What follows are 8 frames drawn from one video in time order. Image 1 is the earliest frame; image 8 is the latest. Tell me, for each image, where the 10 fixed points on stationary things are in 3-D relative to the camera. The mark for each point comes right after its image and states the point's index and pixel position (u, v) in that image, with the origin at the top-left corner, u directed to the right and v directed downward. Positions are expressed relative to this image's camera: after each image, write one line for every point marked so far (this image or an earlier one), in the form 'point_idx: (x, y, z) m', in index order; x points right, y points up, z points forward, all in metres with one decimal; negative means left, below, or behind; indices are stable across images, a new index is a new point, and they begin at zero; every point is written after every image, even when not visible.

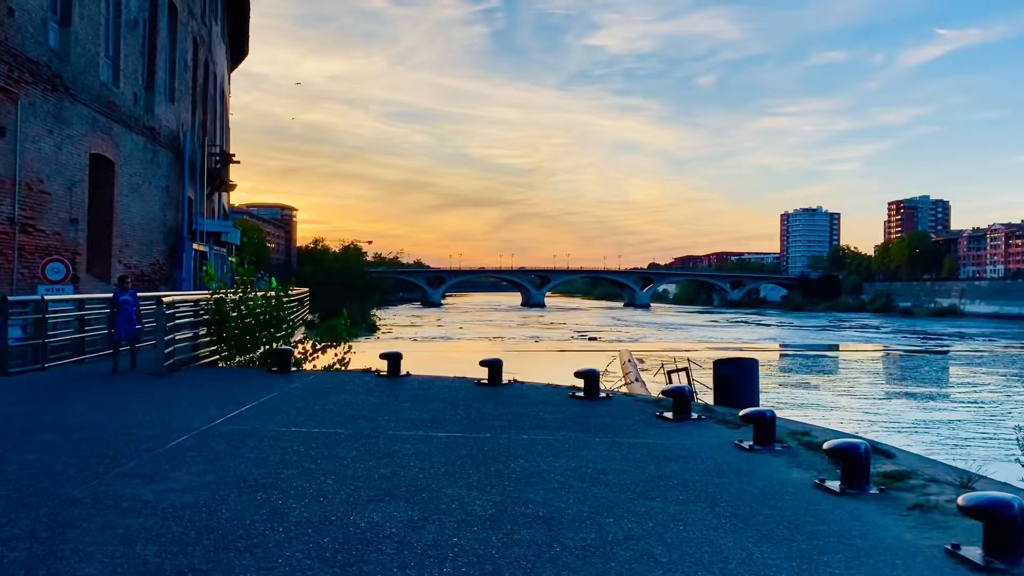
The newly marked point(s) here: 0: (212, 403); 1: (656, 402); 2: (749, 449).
0: (-2.8, -1.1, +8.6) m
1: (+1.4, -1.1, +9.1) m
2: (+1.8, -1.2, +6.8) m
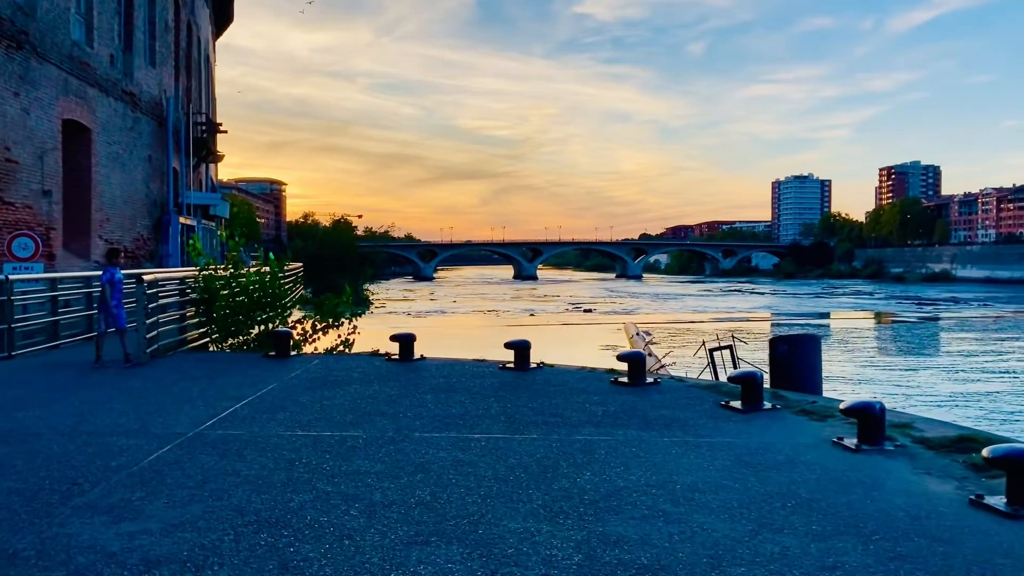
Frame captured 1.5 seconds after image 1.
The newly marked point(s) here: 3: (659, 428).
0: (-2.5, -0.9, +7.4) m
1: (+1.7, -0.9, +7.8) m
2: (+2.1, -1.0, +5.6) m
3: (+1.0, -1.0, +6.3) m
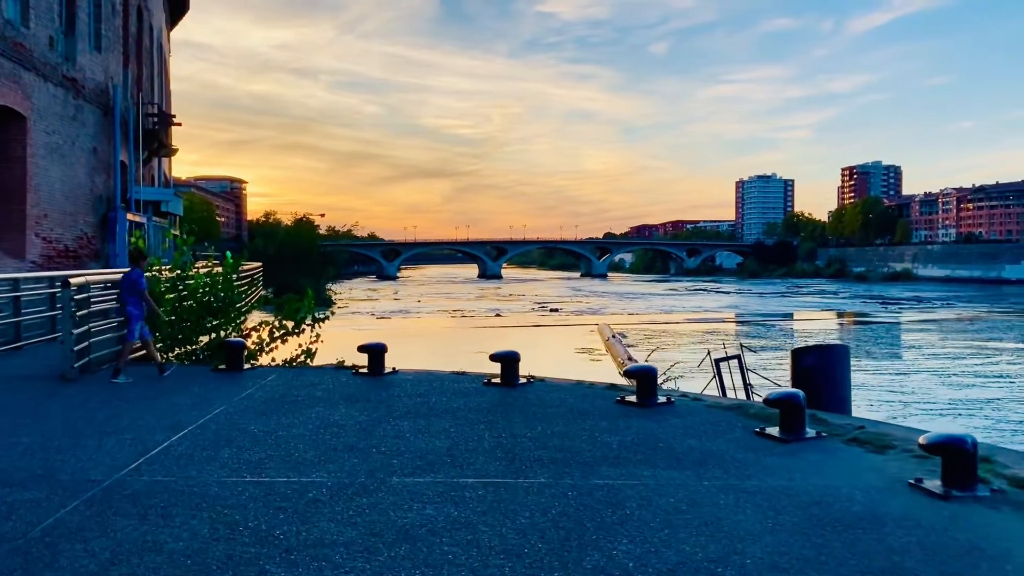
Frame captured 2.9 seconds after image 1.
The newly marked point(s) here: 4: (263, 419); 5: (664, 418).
0: (-2.5, -0.9, +6.1) m
1: (+1.7, -0.9, +6.7) m
2: (+2.1, -1.0, +4.5) m
3: (+1.0, -1.0, +5.1) m
4: (-1.7, -0.9, +6.4) m
5: (+1.1, -0.9, +6.6) m
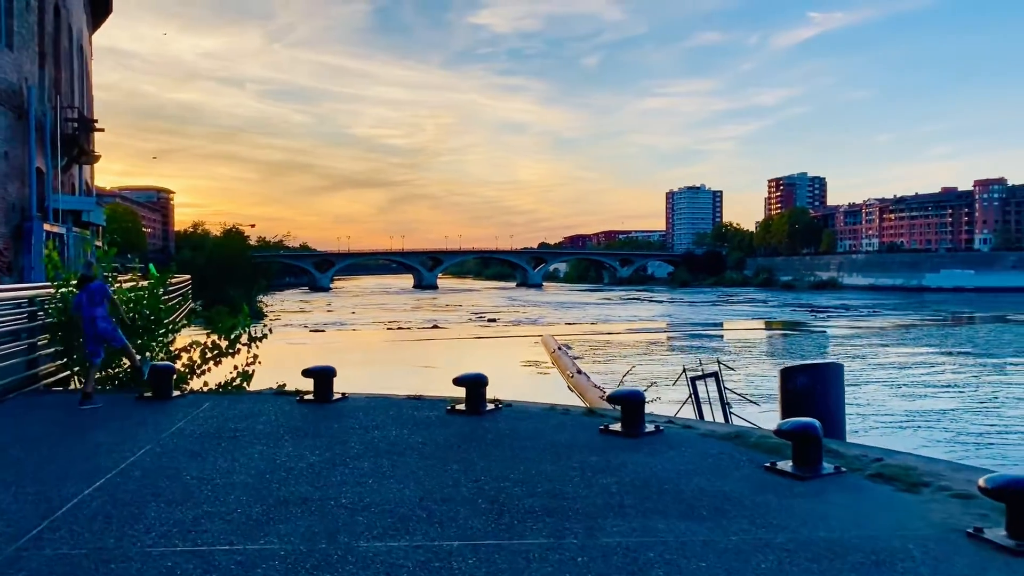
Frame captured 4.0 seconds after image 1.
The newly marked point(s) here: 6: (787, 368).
0: (-2.7, -1.0, +5.1) m
1: (+1.5, -1.0, +6.0) m
2: (+2.1, -1.1, +3.9) m
3: (+0.9, -1.1, +4.4) m
4: (-1.9, -1.0, +5.5) m
5: (+0.9, -1.0, +5.9) m
6: (+2.2, -0.6, +7.4) m
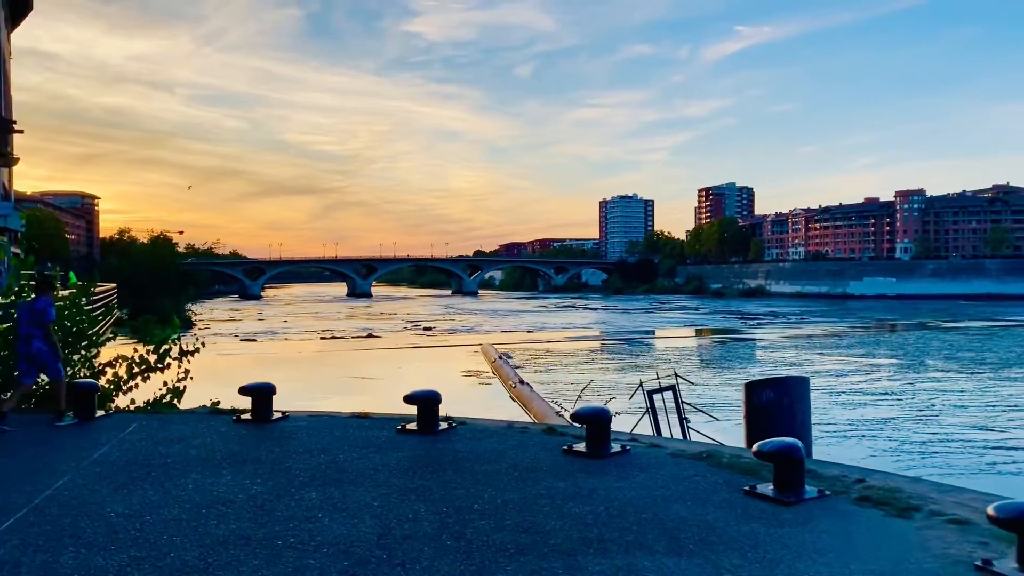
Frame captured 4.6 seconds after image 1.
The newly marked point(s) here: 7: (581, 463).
0: (-2.8, -1.1, +4.5) m
1: (+1.2, -1.1, +5.7) m
2: (+2.0, -1.1, +3.6) m
3: (+0.8, -1.1, +4.0) m
4: (-2.1, -1.1, +4.9) m
5: (+0.7, -1.1, +5.5) m
6: (+1.8, -0.7, +7.1) m
7: (+0.4, -1.1, +5.8) m
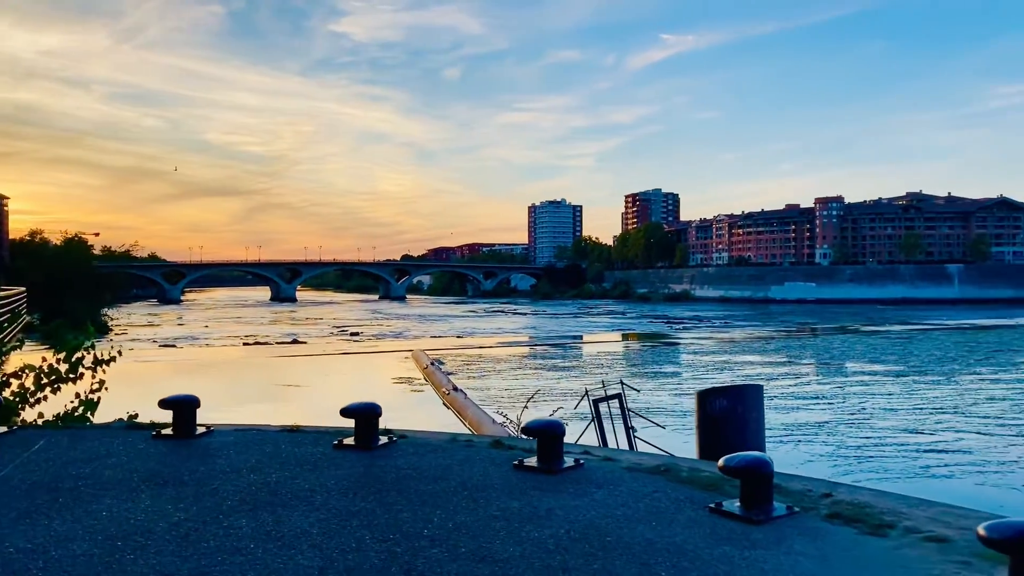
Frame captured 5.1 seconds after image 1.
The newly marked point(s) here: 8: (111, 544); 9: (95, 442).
0: (-3.0, -1.1, +3.9) m
1: (+0.9, -1.1, +5.4) m
2: (+1.9, -1.2, +3.4) m
3: (+0.6, -1.2, +3.7) m
4: (-2.3, -1.1, +4.3) m
5: (+0.4, -1.1, +5.2) m
6: (+1.4, -0.8, +6.9) m
7: (+0.1, -1.1, +5.4) m
8: (-1.7, -1.1, +4.0) m
9: (-3.0, -1.1, +6.7) m
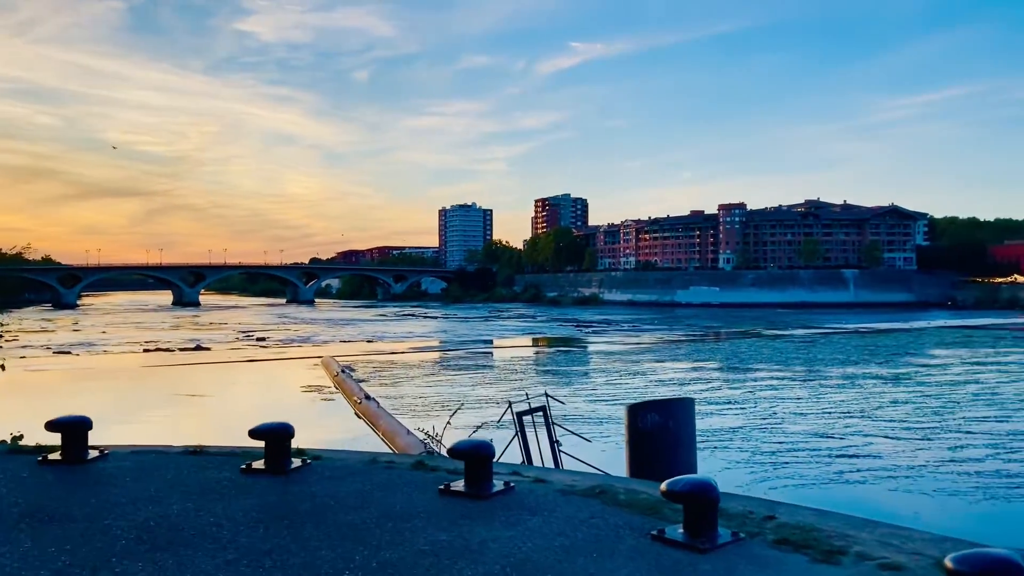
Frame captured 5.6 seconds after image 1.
0: (-3.3, -1.2, +3.2) m
1: (+0.5, -1.2, +5.1) m
2: (+1.6, -1.2, +3.2) m
3: (+0.4, -1.2, +3.4) m
4: (-2.6, -1.2, +3.7) m
5: (0.0, -1.2, +4.8) m
6: (+0.9, -0.8, +6.6) m
7: (-0.3, -1.2, +5.1) m
8: (-2.0, -1.2, +3.5) m
9: (-3.5, -1.2, +6.0) m
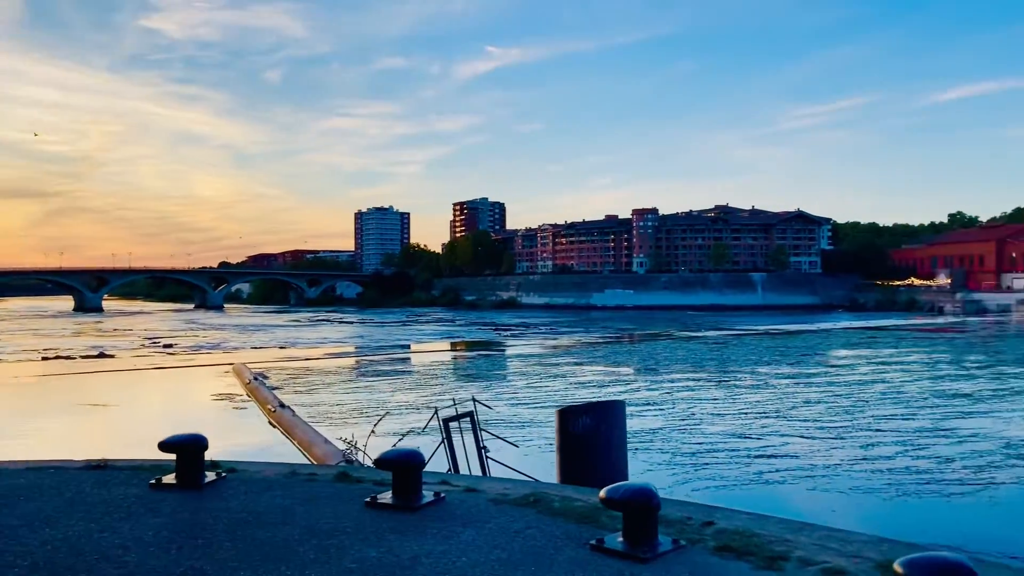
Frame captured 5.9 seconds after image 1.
0: (-3.4, -1.2, +2.7) m
1: (+0.2, -1.2, +4.9) m
2: (+1.5, -1.2, +3.1) m
3: (+0.2, -1.2, +3.2) m
4: (-2.8, -1.2, +3.3) m
5: (-0.3, -1.2, +4.6) m
6: (+0.4, -0.8, +6.5) m
7: (-0.6, -1.2, +4.8) m
8: (-2.2, -1.2, +3.1) m
9: (-3.9, -1.2, +5.4) m
